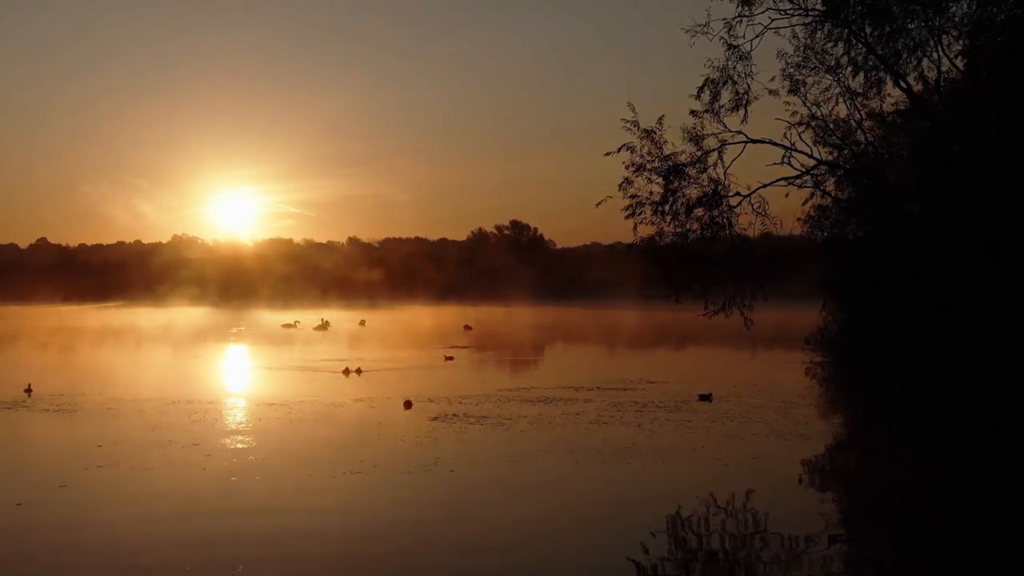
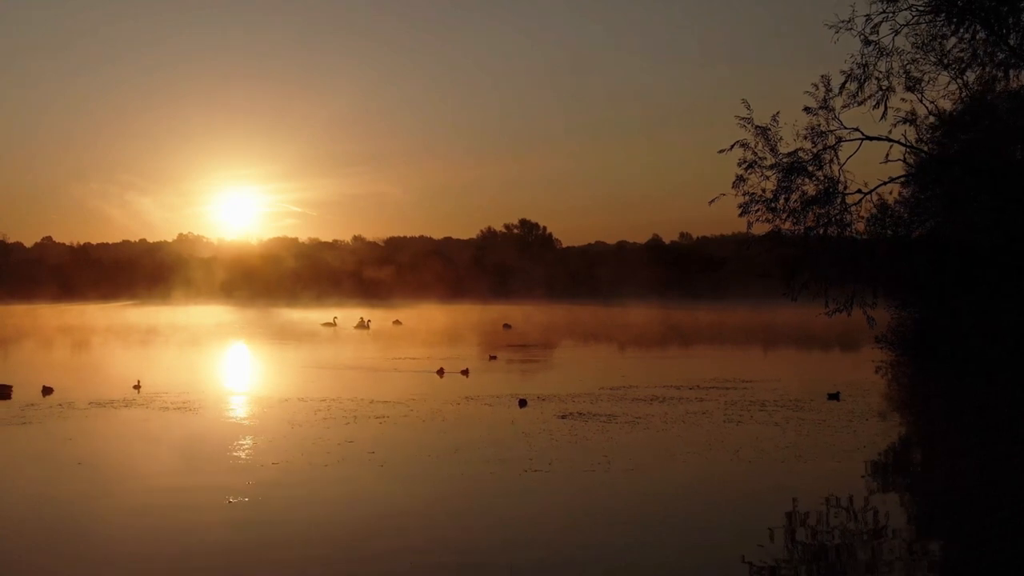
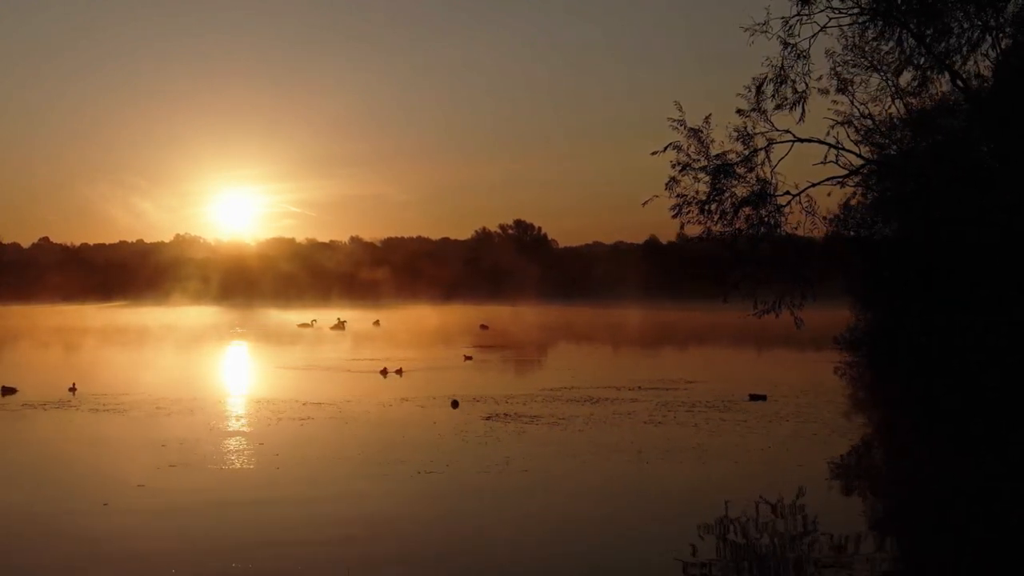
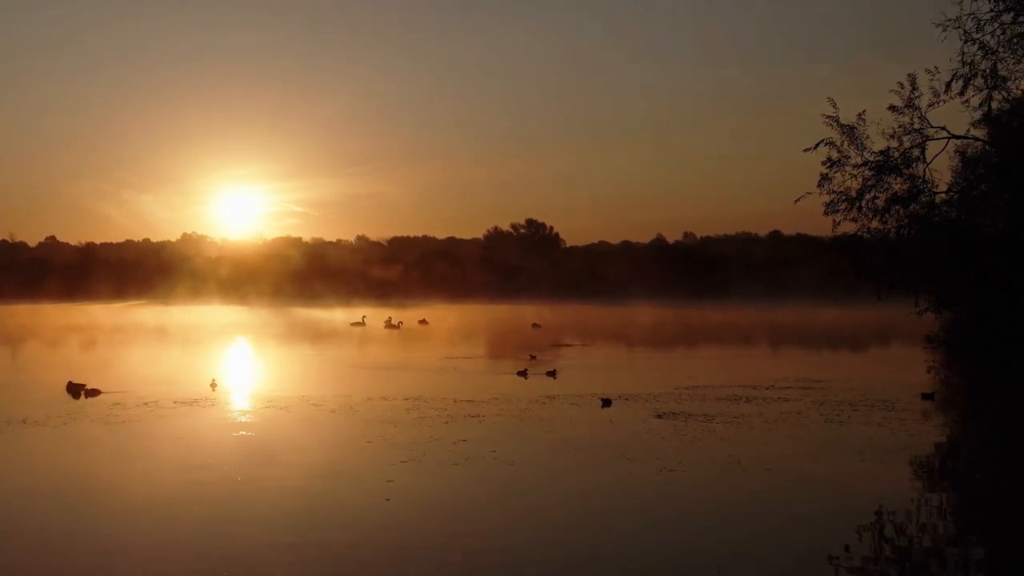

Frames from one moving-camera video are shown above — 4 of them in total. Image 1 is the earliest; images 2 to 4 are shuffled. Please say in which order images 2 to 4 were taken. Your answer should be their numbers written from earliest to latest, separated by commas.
3, 2, 4
